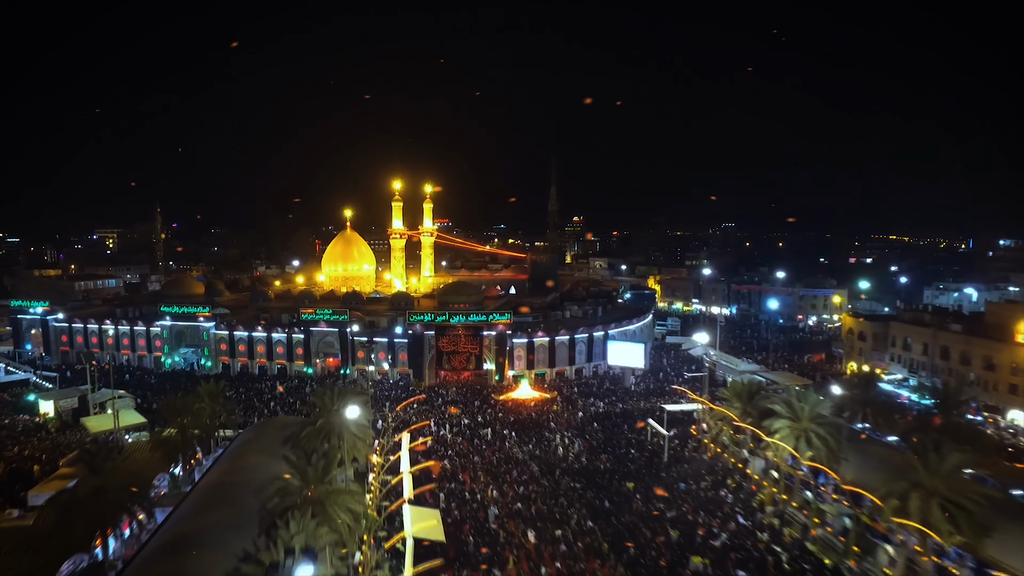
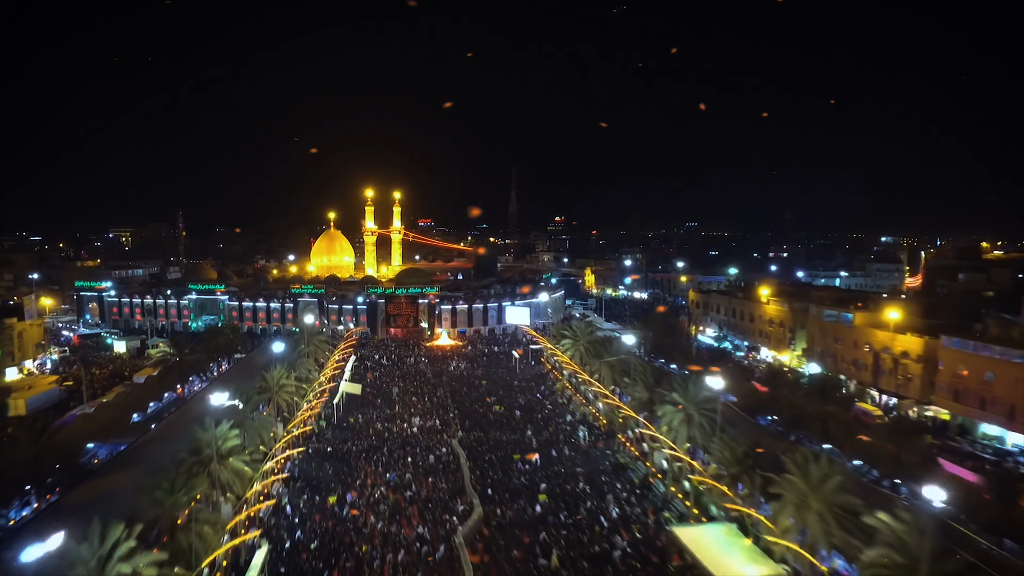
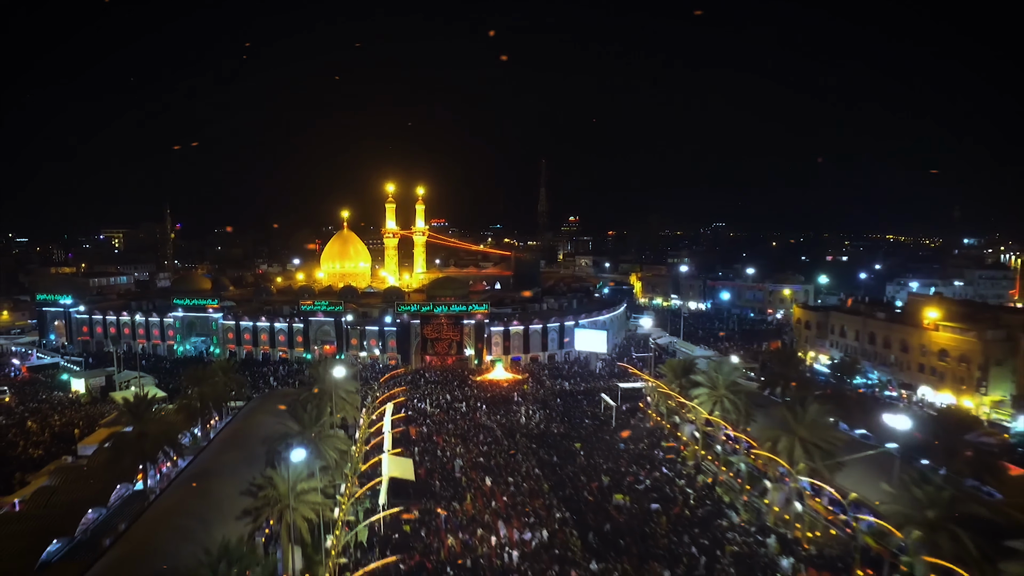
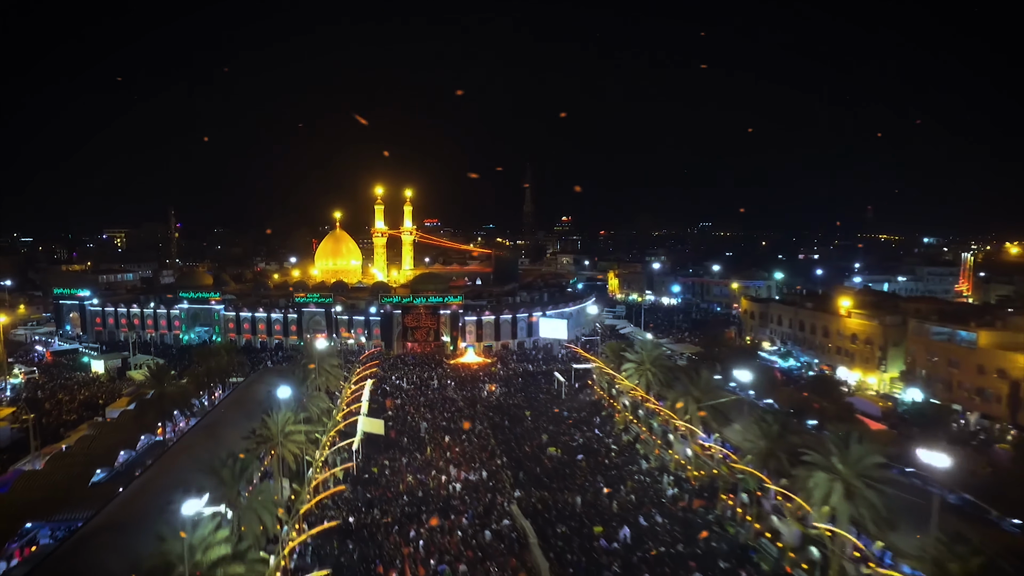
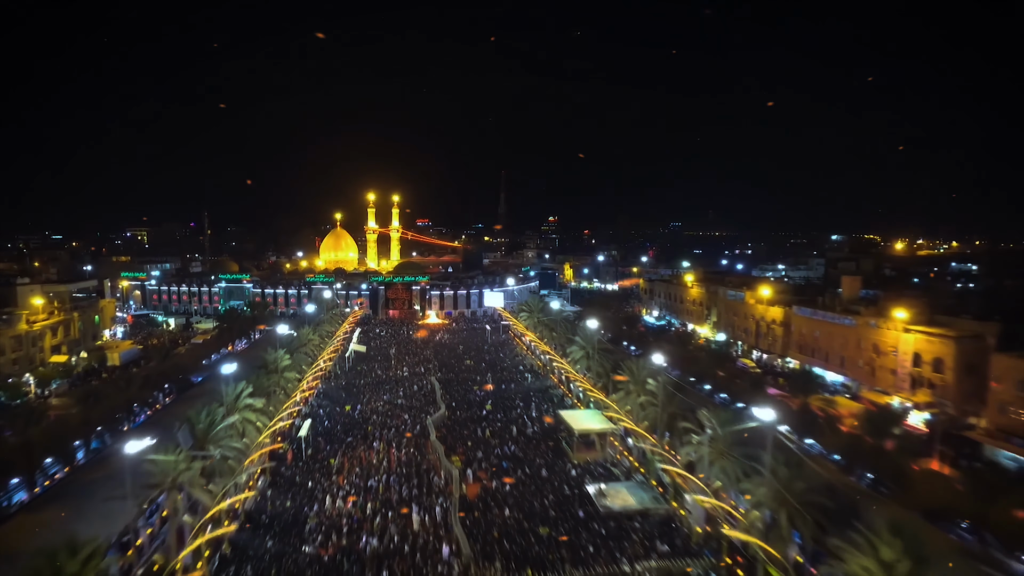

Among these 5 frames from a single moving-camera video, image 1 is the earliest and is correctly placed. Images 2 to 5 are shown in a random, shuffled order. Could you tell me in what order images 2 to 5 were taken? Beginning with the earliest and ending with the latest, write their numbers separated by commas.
3, 4, 2, 5
